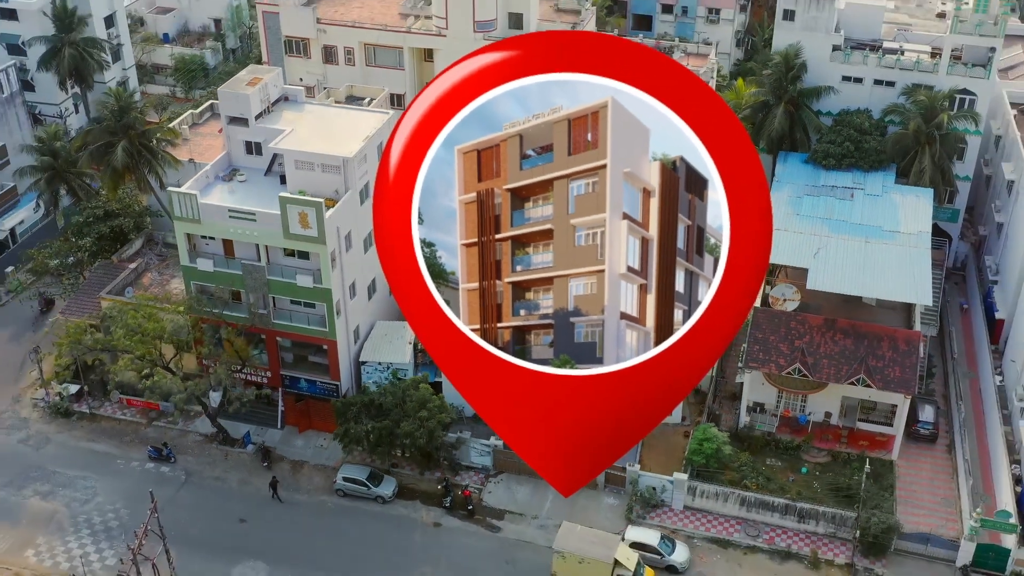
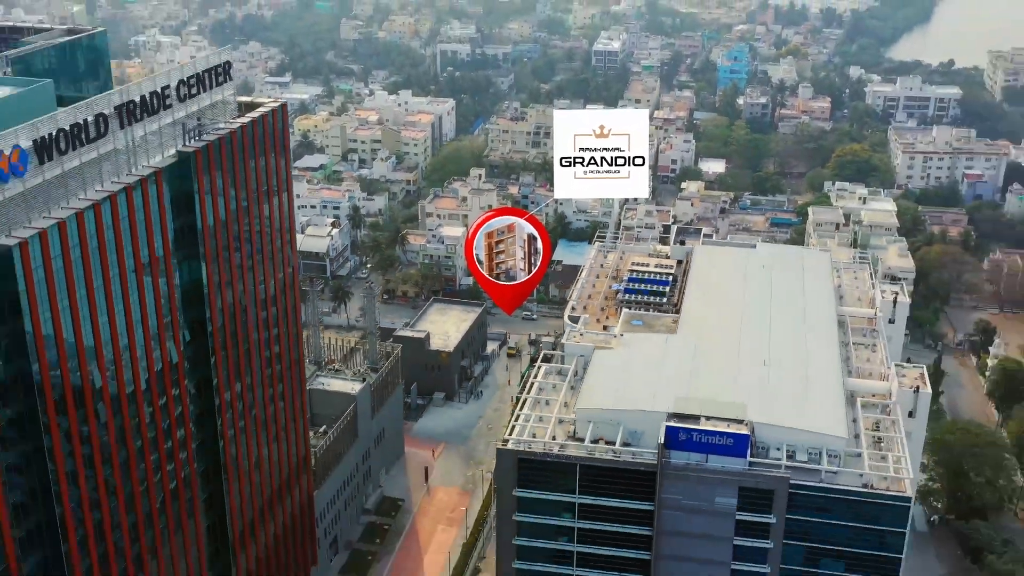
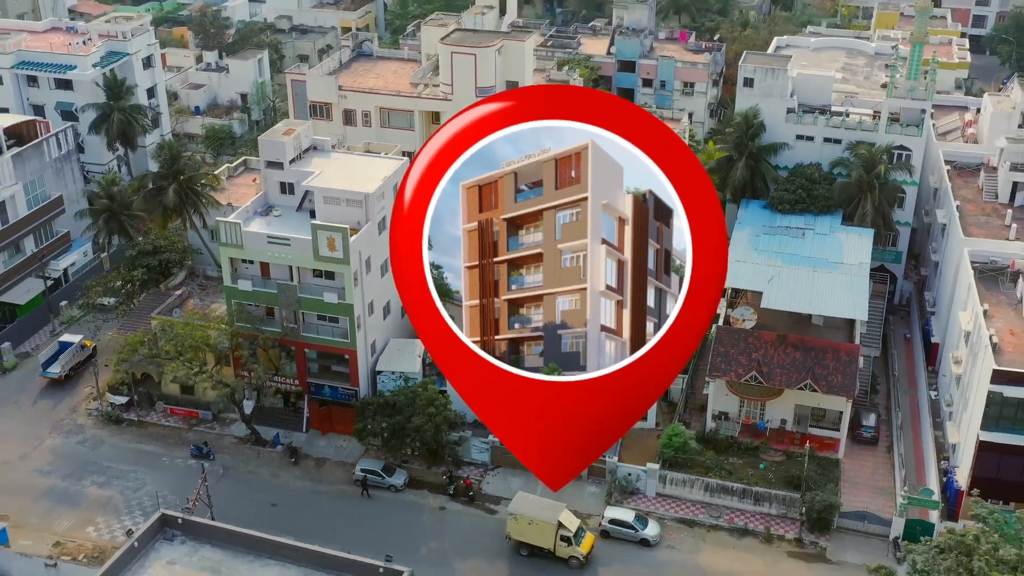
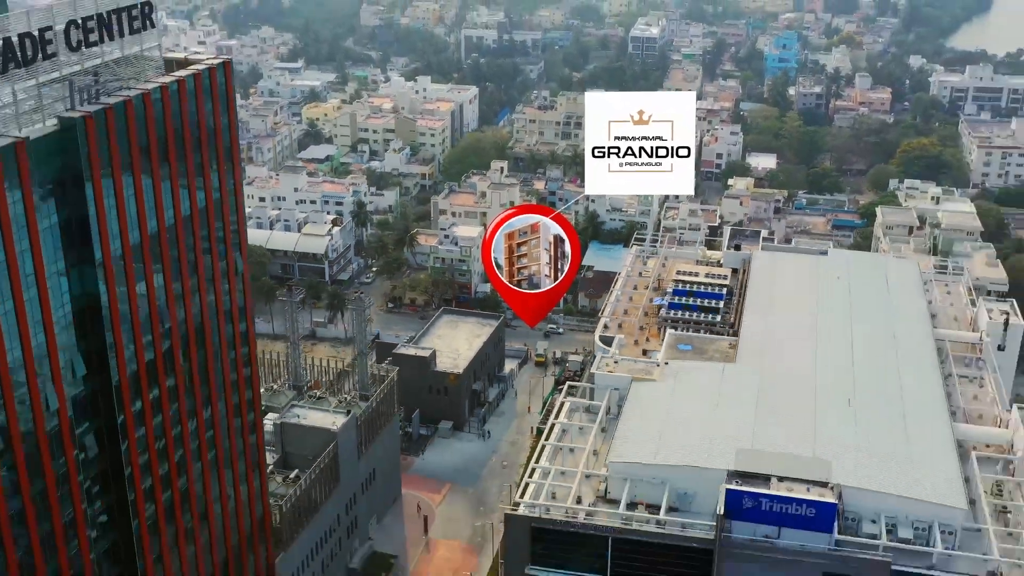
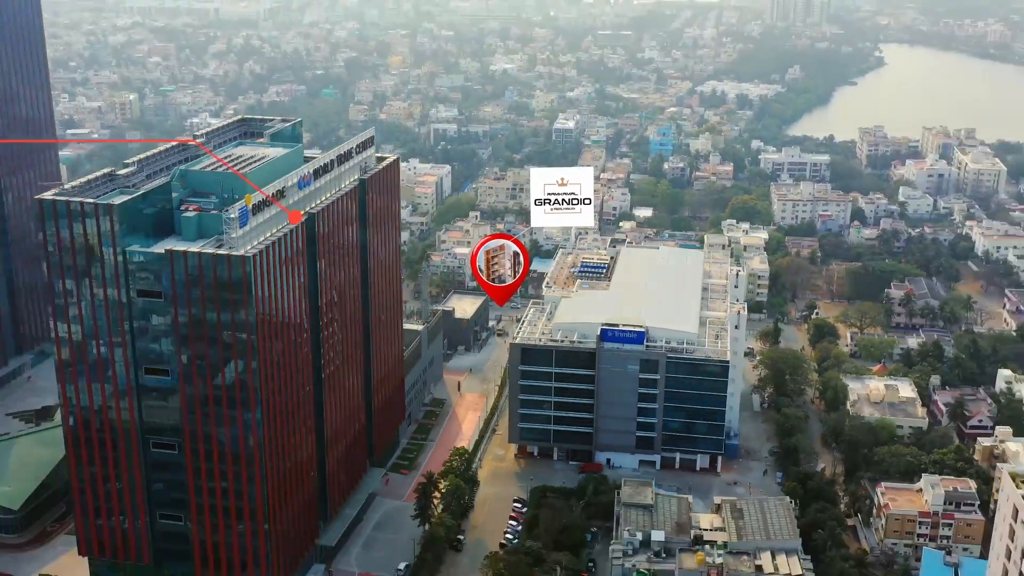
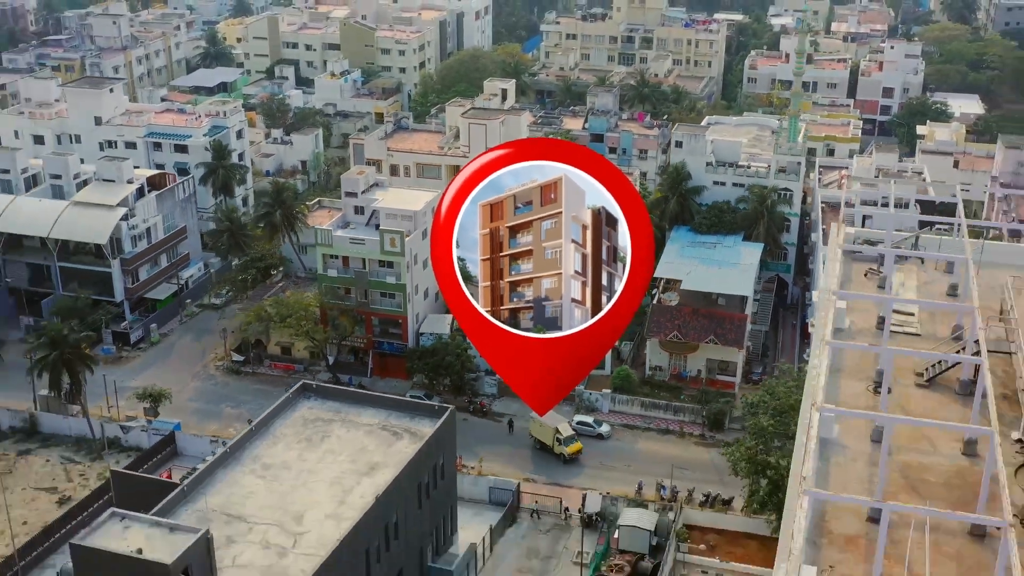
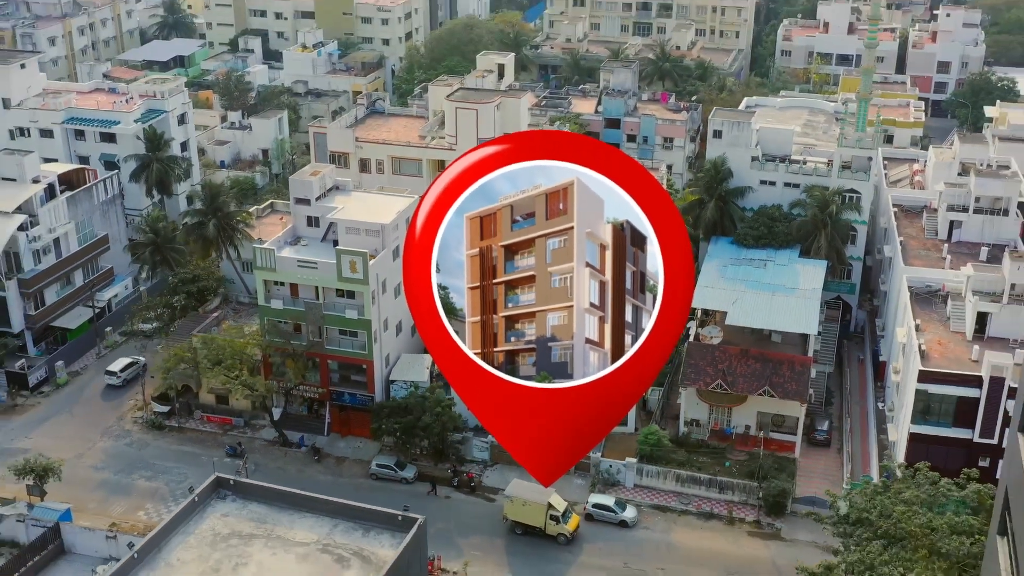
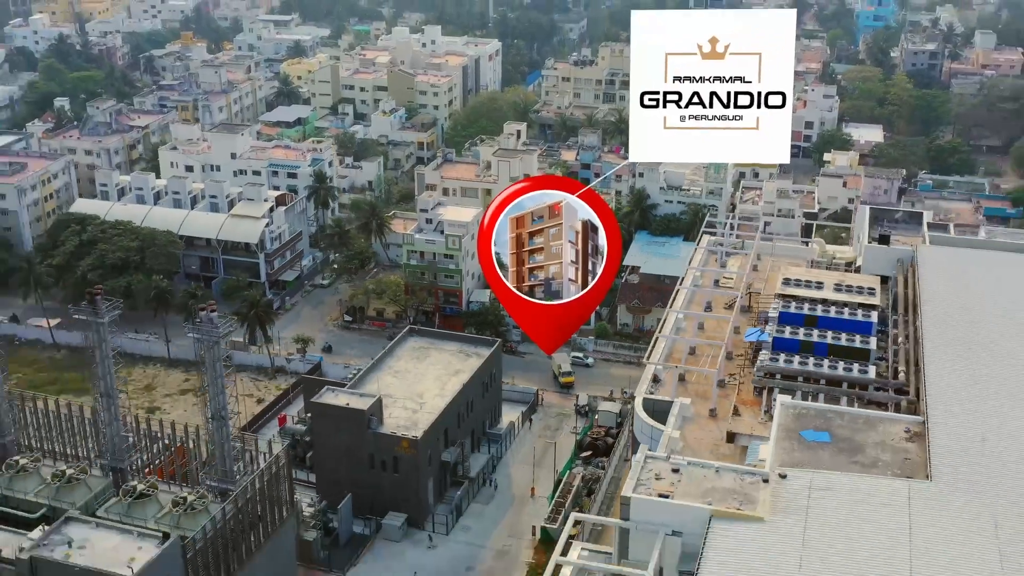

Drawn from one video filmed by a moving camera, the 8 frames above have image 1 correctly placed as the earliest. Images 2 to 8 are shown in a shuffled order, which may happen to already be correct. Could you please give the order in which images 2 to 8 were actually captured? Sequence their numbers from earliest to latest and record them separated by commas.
3, 7, 6, 8, 4, 2, 5
